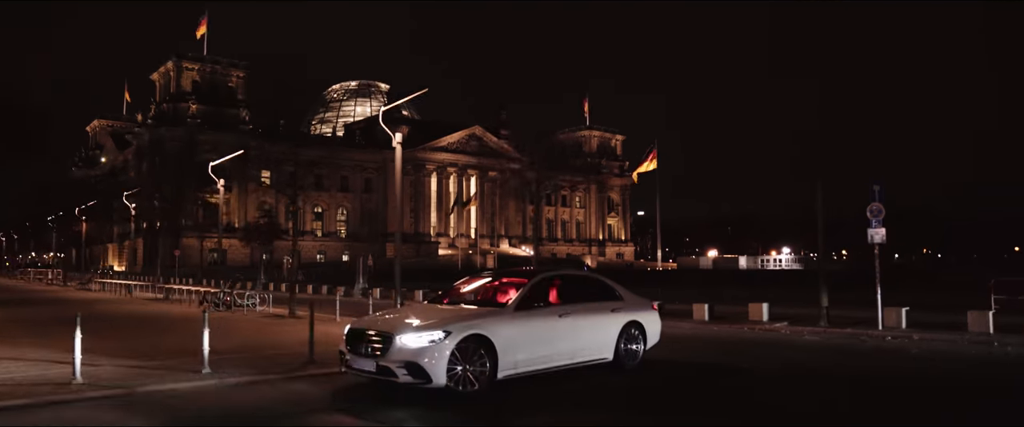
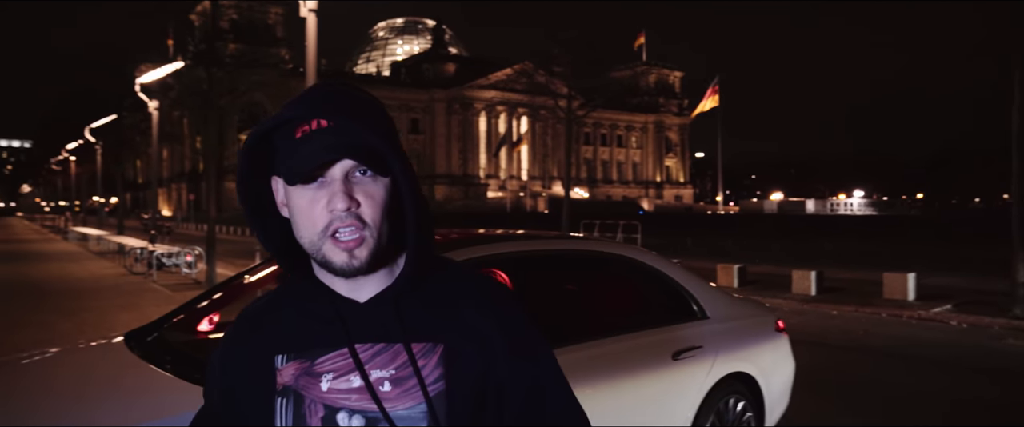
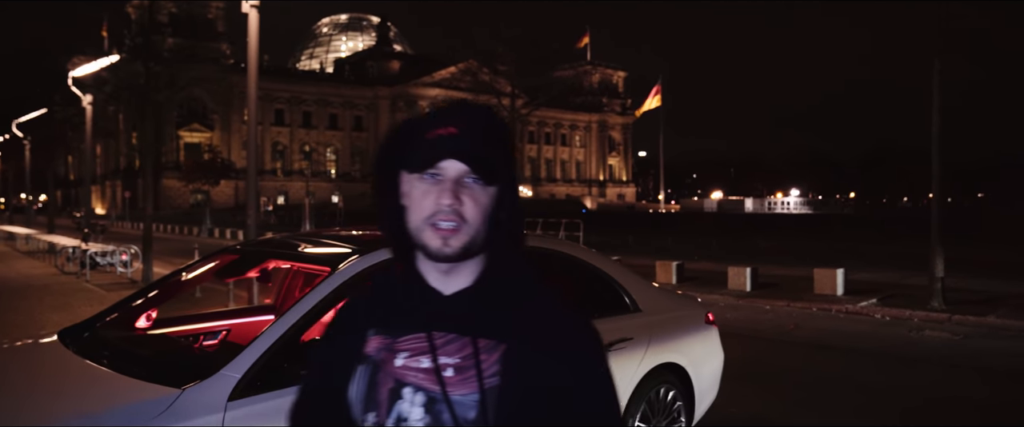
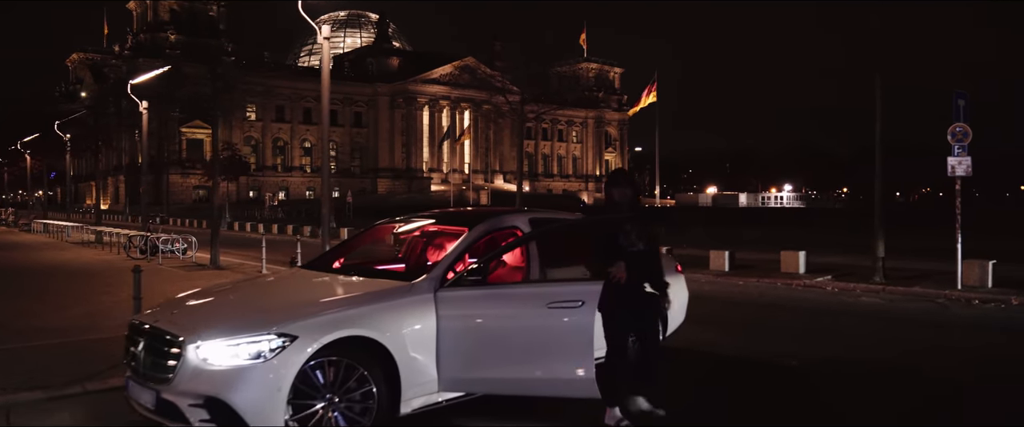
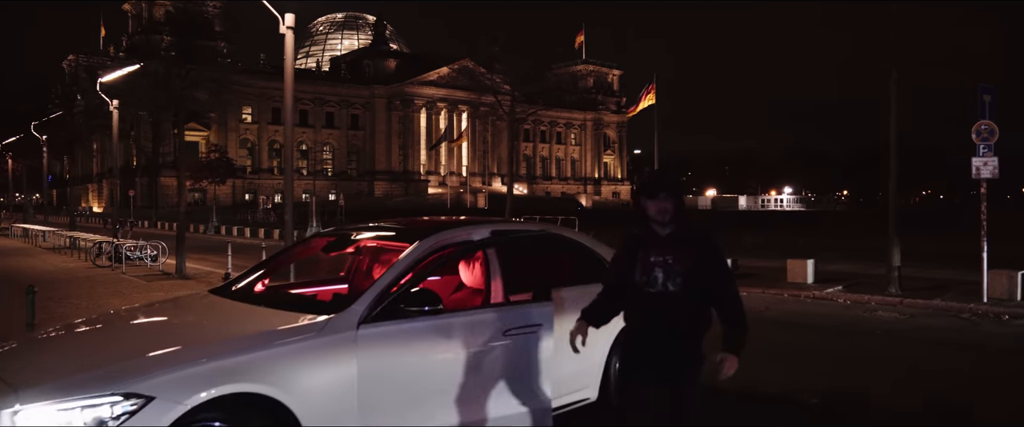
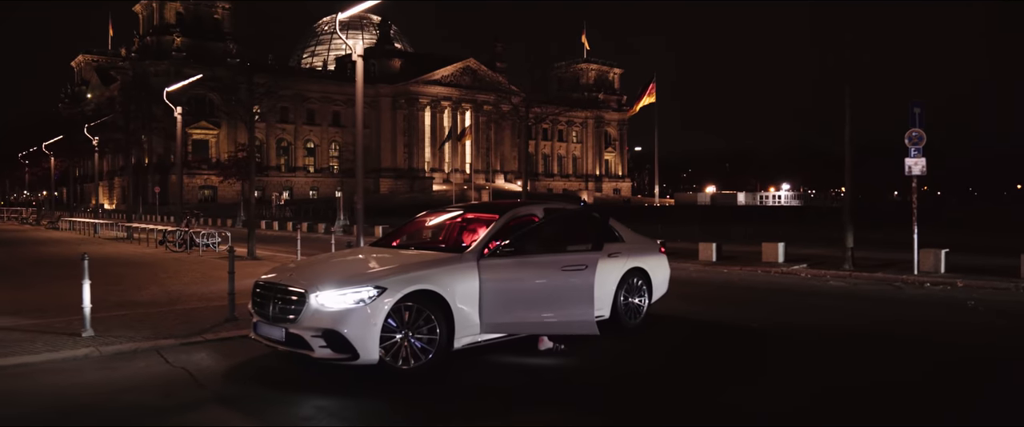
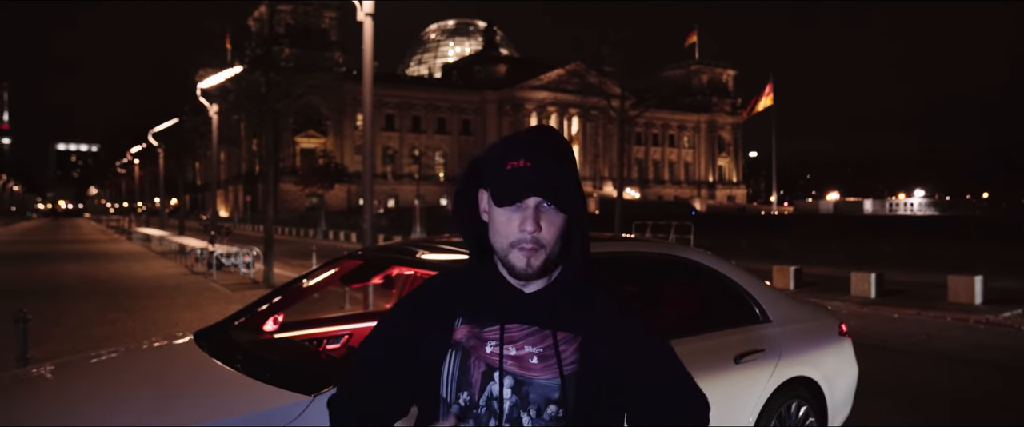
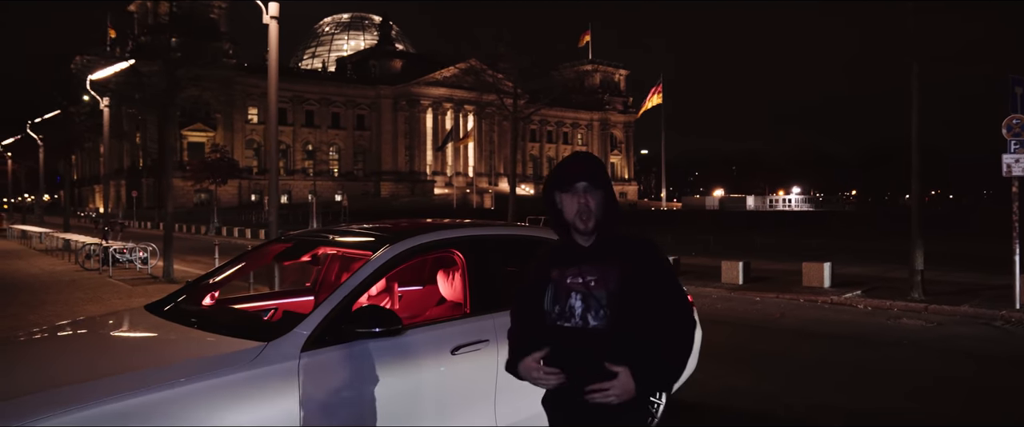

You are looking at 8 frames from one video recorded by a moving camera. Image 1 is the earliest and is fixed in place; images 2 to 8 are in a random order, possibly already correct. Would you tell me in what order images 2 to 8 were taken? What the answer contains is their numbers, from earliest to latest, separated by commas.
6, 4, 5, 8, 3, 2, 7
